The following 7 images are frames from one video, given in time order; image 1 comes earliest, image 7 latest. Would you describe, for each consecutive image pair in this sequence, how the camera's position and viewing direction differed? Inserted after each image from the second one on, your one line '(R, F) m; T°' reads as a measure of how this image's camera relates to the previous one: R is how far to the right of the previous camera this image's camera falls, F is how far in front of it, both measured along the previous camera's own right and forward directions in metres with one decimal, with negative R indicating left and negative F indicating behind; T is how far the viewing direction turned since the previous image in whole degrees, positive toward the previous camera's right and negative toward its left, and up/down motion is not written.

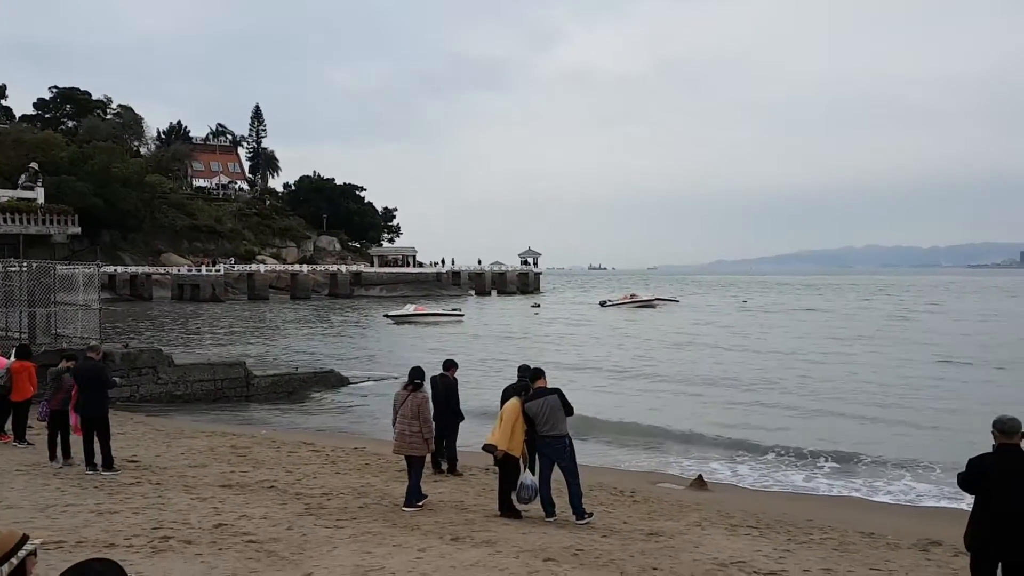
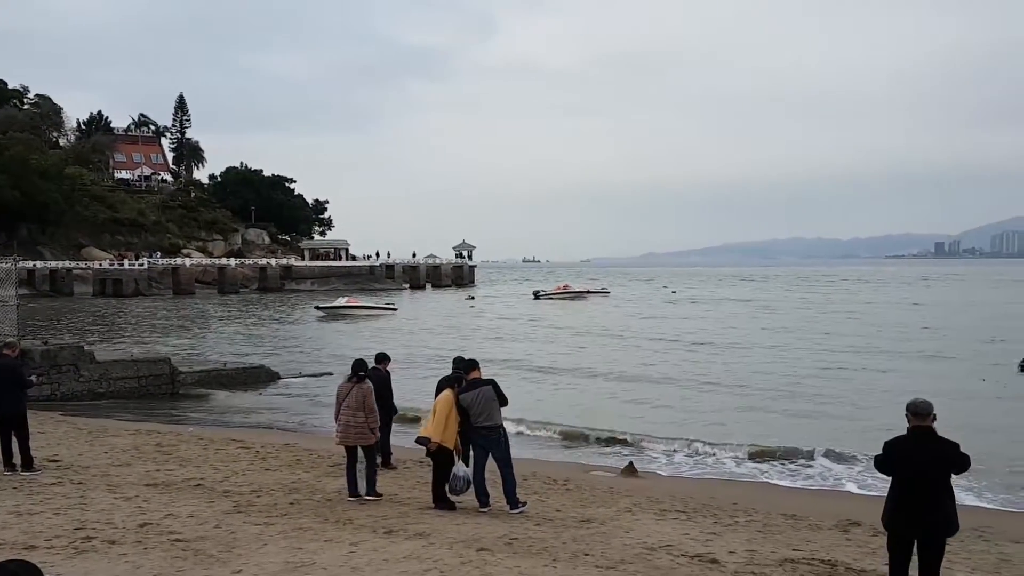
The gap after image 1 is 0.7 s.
(+0.2, 0.0) m; +4°
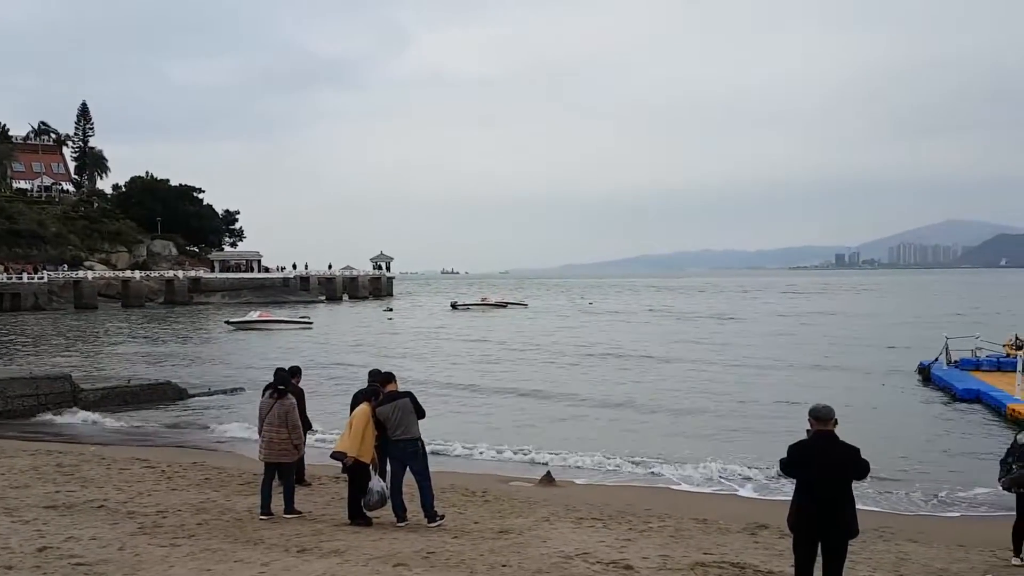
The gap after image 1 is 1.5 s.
(+0.3, 0.0) m; +5°
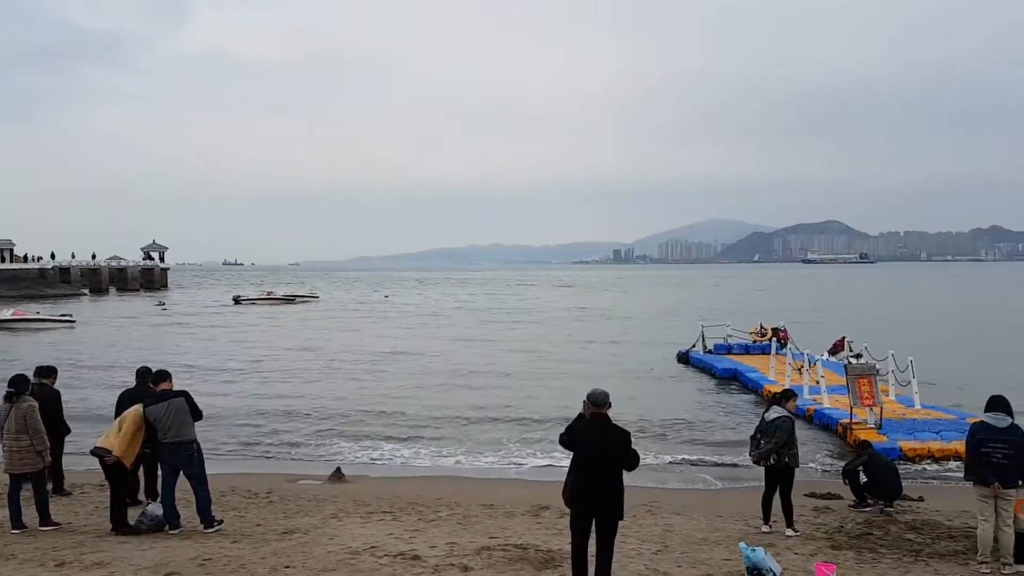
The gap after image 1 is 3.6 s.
(+0.6, -0.1) m; +13°
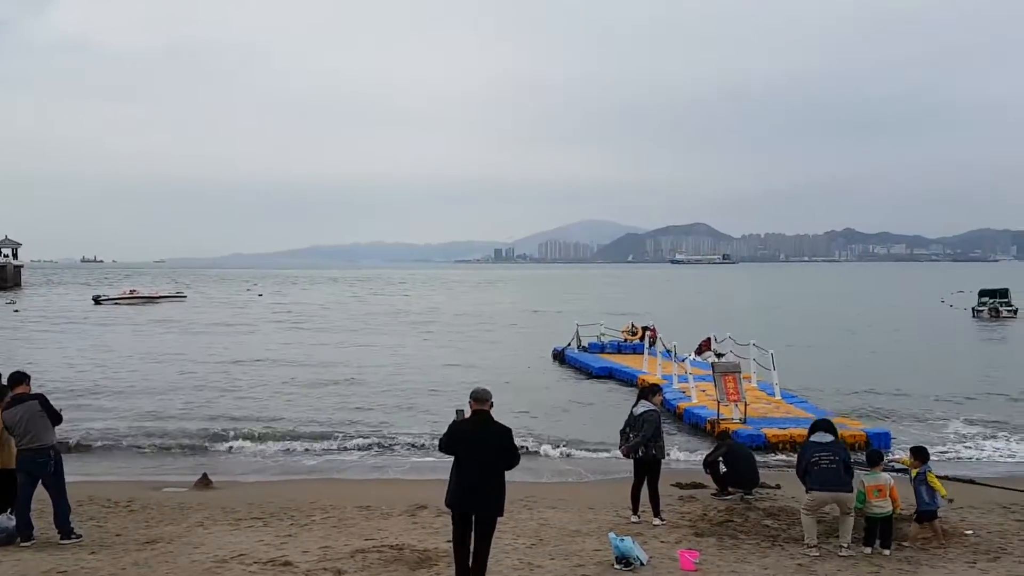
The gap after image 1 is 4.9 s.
(+0.4, -0.1) m; +7°
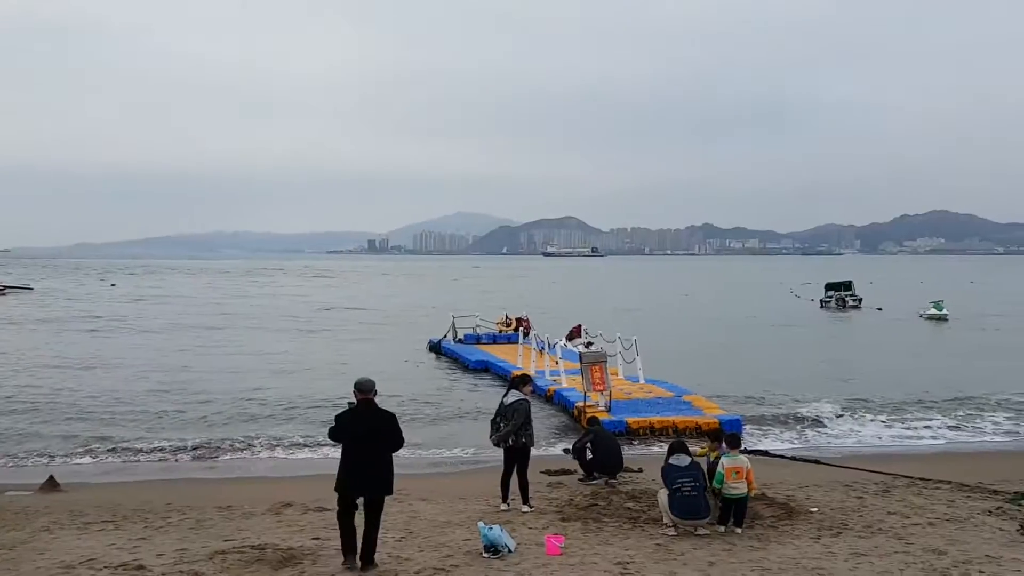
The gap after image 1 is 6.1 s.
(+0.5, -0.1) m; +7°
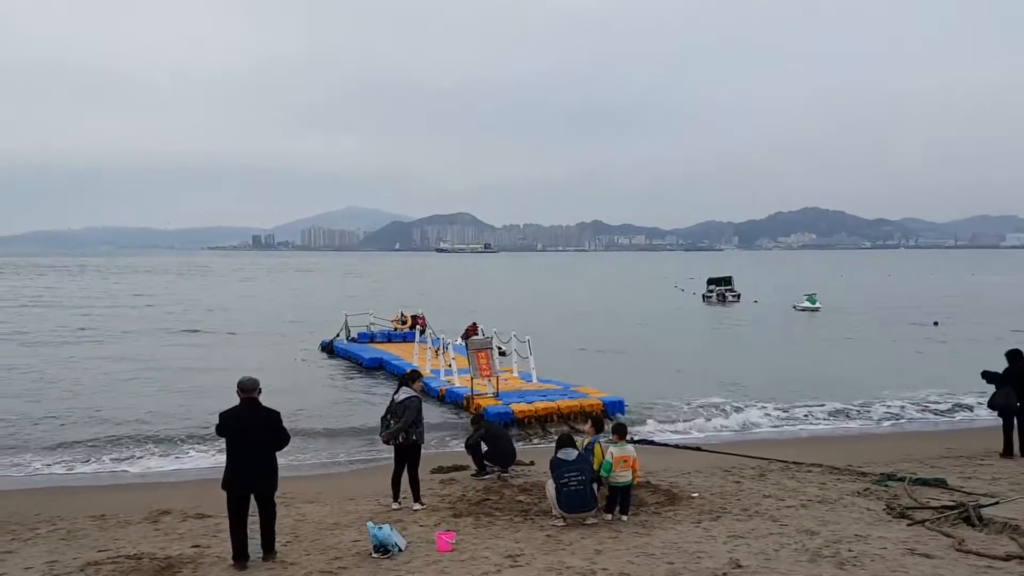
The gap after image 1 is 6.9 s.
(+0.3, 0.0) m; +6°
